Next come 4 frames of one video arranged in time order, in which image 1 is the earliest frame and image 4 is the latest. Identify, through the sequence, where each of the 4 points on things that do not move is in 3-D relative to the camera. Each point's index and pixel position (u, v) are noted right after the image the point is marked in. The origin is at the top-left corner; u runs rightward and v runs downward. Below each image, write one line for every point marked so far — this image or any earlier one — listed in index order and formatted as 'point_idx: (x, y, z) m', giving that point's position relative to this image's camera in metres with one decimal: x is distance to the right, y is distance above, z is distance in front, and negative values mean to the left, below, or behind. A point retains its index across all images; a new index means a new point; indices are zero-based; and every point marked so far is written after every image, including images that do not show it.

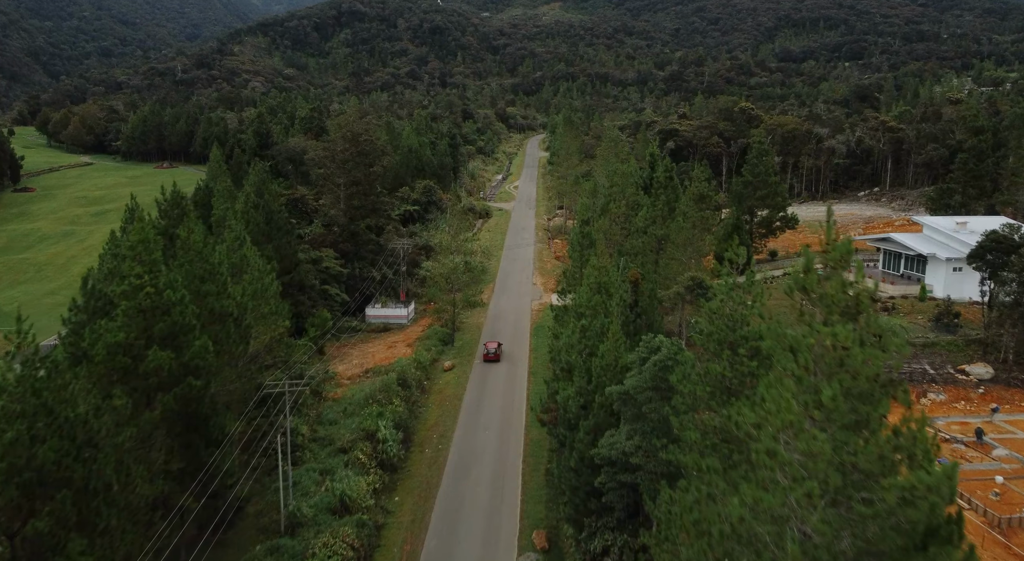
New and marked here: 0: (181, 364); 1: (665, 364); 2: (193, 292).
0: (-8.1, -2.1, +15.5) m
1: (+3.7, -2.1, +15.5) m
2: (-8.5, -0.3, +17.0) m
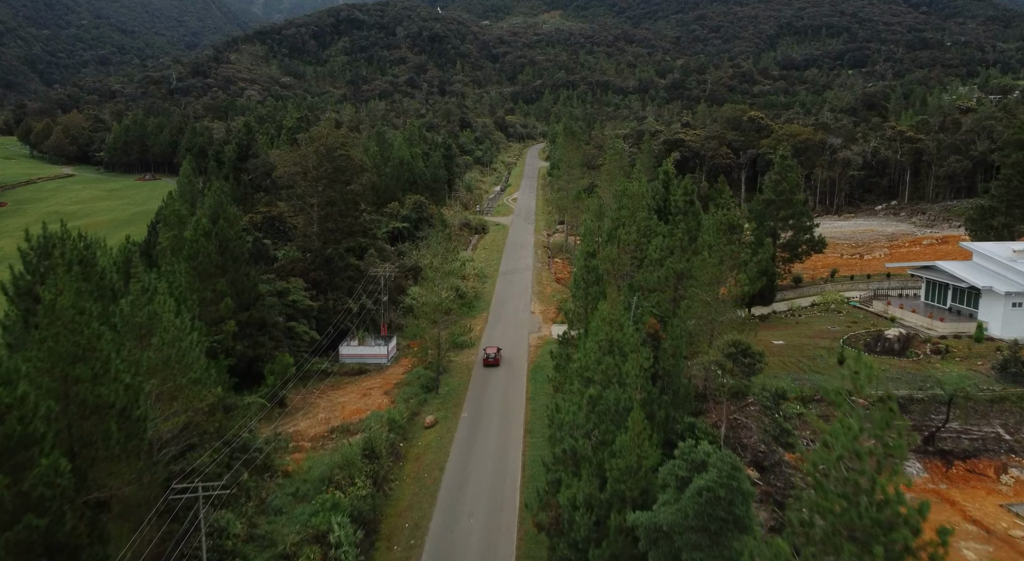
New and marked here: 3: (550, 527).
0: (-8.4, -3.6, +10.9) m
1: (+3.4, -3.6, +10.9) m
2: (-8.8, -1.9, +12.4) m
3: (+1.0, -6.4, +16.6) m
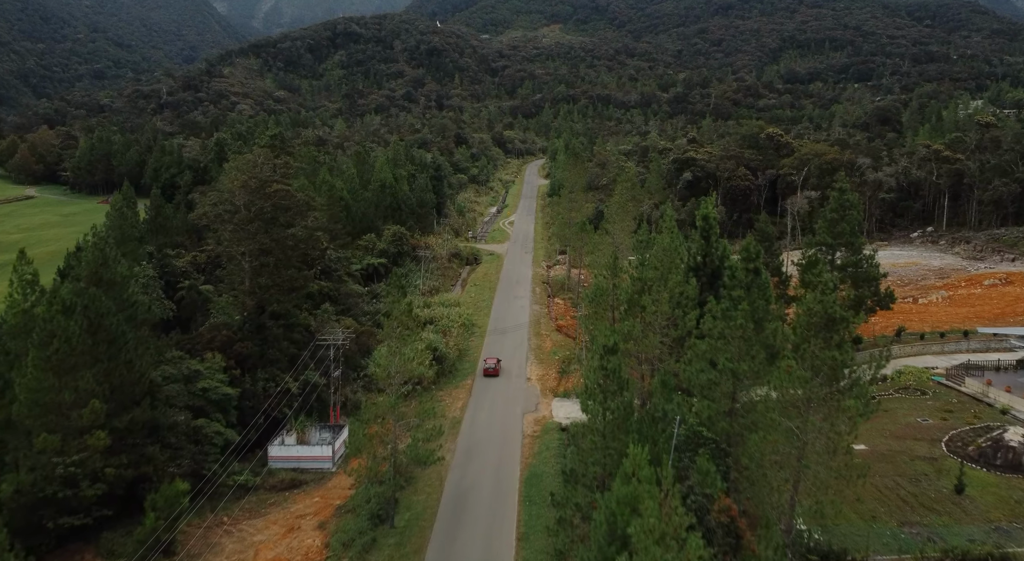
0: (-8.9, -6.2, +2.7) m
1: (+2.9, -6.2, +2.7) m
2: (-9.3, -4.5, +4.3) m
3: (+0.5, -9.1, +8.4) m
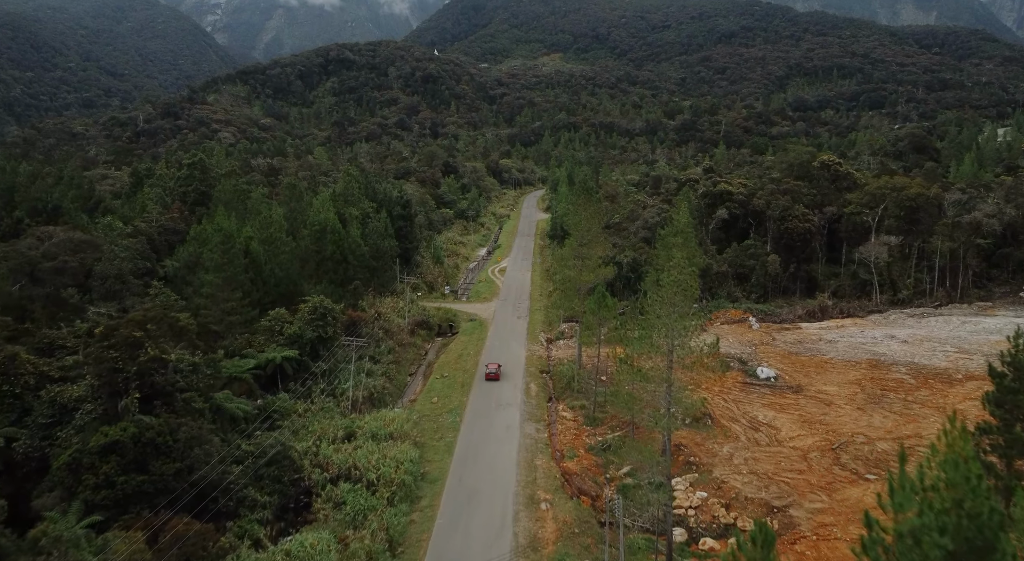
0: (-9.9, -9.3, -14.7) m
1: (+1.9, -9.3, -14.7) m
2: (-10.4, -7.7, -13.0) m
3: (-0.5, -12.4, -9.2) m
